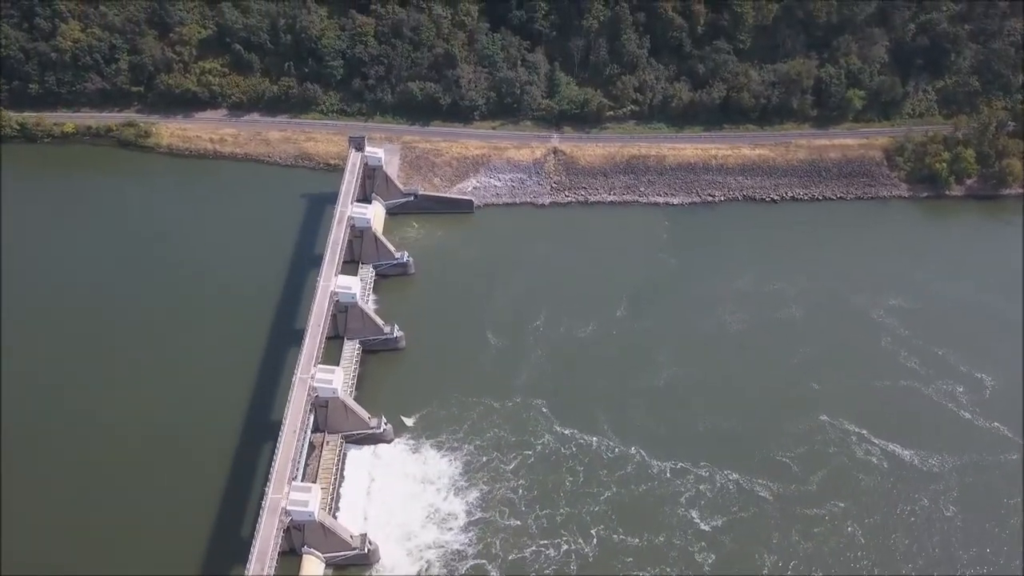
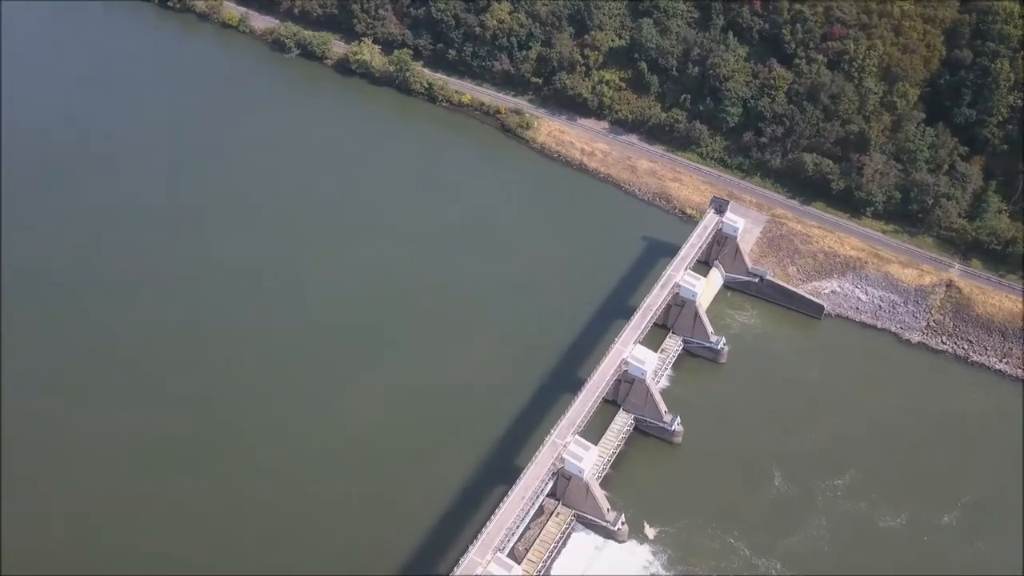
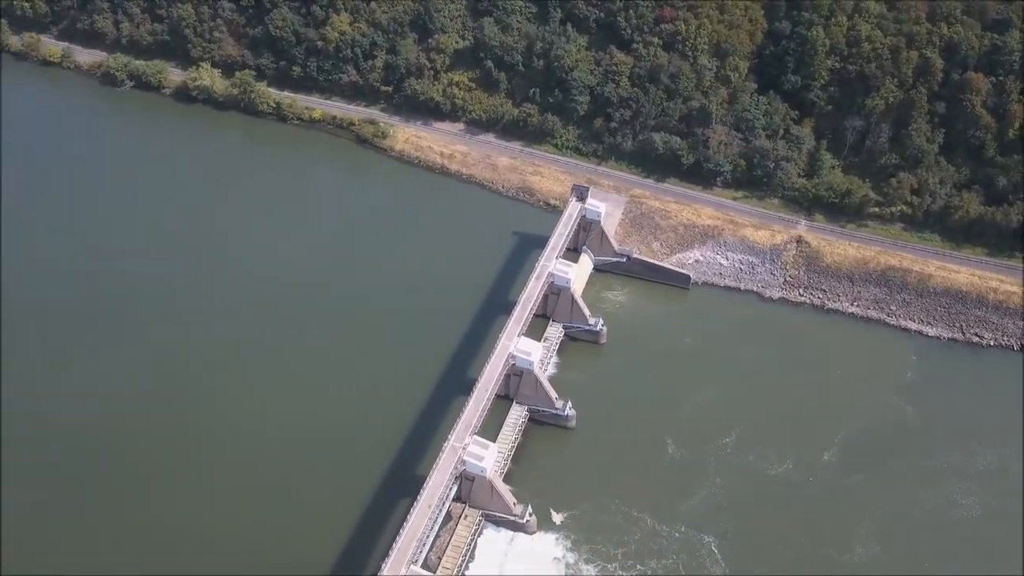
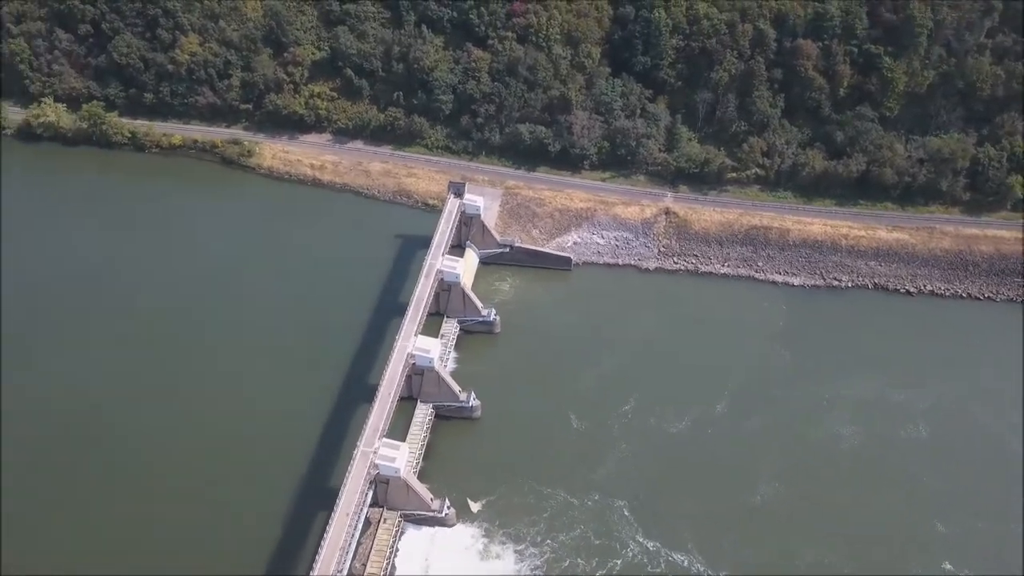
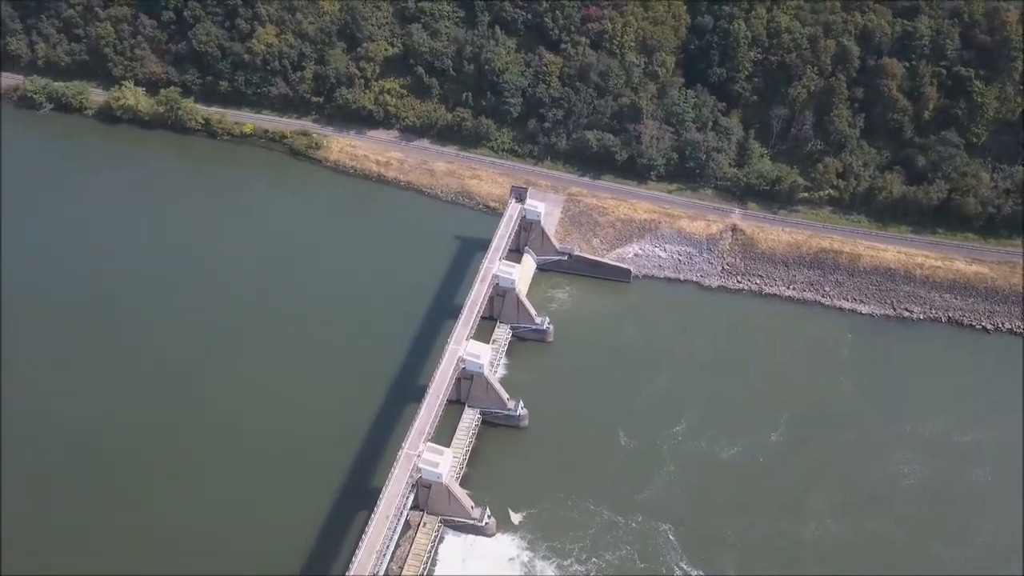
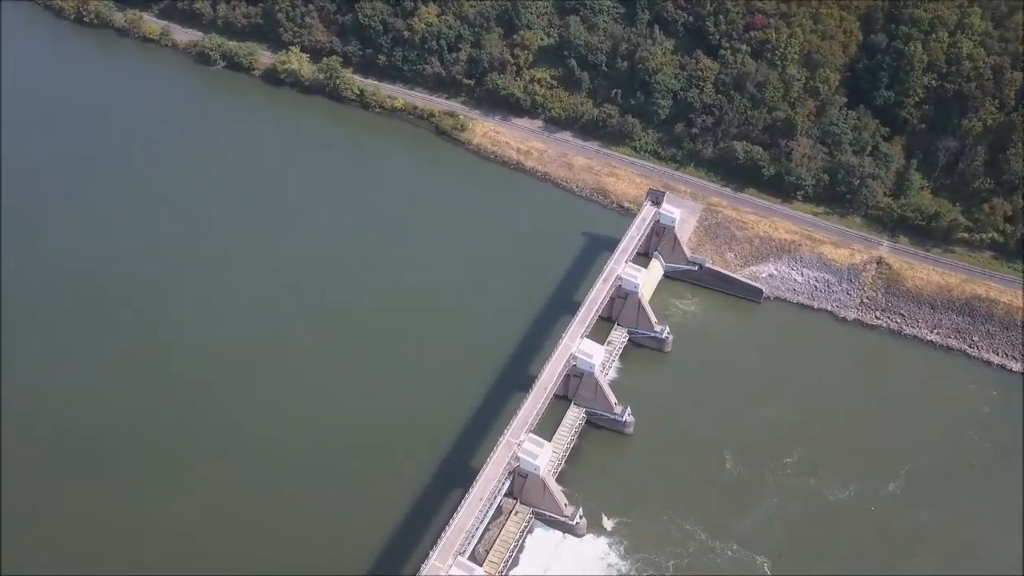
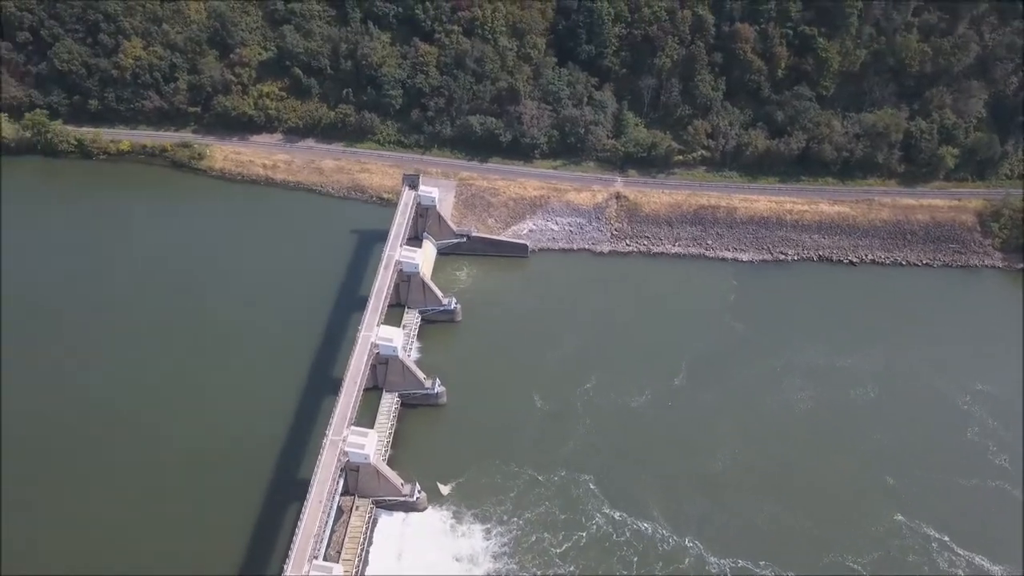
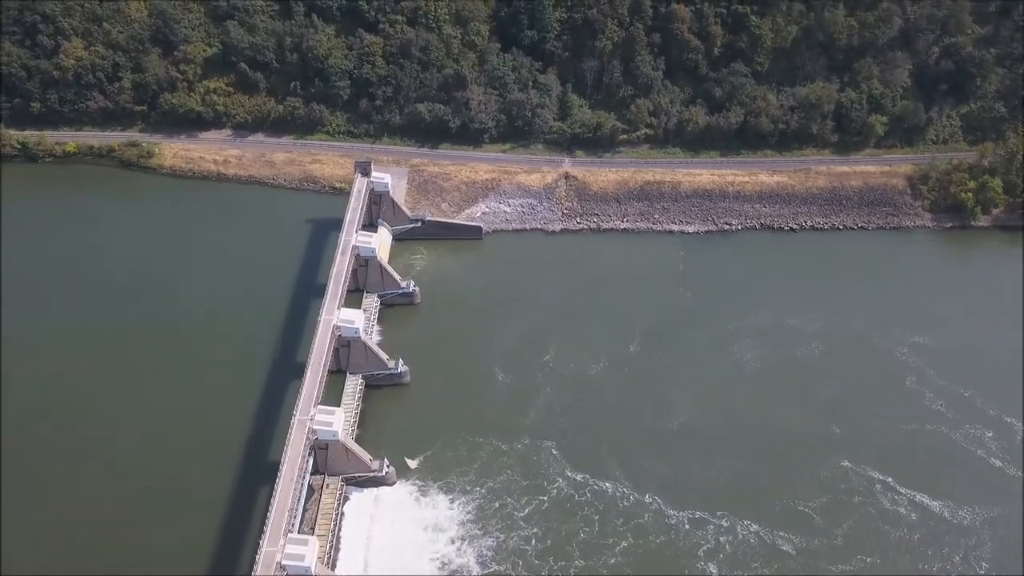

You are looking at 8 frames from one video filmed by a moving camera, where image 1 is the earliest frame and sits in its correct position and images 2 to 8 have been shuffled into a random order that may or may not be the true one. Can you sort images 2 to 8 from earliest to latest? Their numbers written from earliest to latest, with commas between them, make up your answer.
8, 7, 4, 5, 3, 6, 2
